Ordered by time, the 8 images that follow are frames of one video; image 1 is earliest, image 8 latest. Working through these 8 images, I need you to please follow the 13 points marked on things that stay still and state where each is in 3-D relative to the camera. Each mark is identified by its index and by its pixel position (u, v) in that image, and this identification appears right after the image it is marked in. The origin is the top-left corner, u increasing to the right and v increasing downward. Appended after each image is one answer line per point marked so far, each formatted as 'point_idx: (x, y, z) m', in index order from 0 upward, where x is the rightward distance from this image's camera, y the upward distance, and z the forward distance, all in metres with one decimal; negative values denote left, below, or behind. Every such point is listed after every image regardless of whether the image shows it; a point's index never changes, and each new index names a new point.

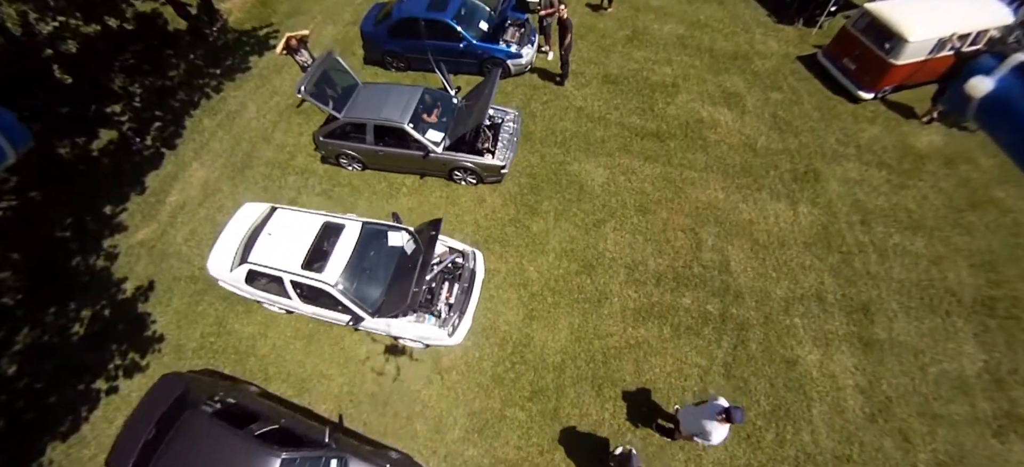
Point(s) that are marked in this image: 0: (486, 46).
0: (-0.8, +5.4, +11.7) m
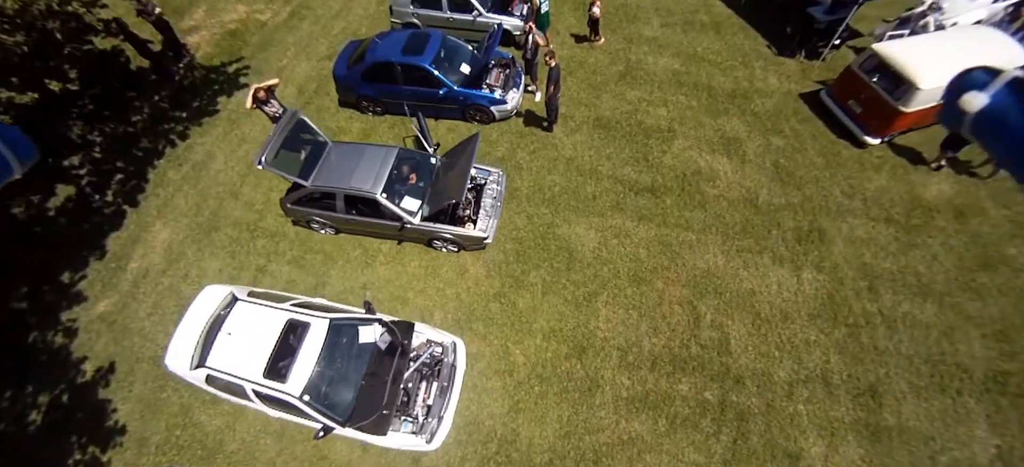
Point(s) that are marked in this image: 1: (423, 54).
0: (-1.2, +3.8, +10.9) m
1: (-2.3, +4.7, +10.8) m
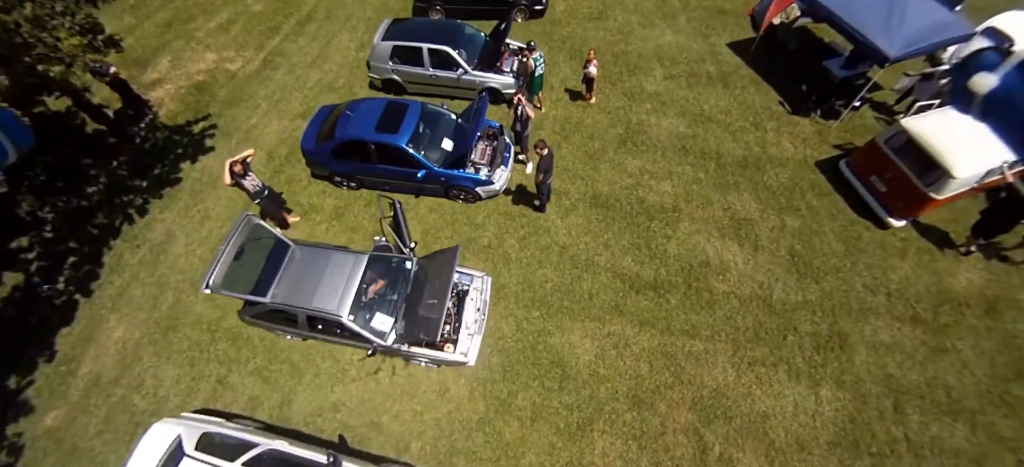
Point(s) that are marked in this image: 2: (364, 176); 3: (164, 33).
0: (-1.5, +1.4, +9.9) m
1: (-2.6, +2.4, +9.7) m
2: (-3.7, +1.4, +10.4) m
3: (-11.7, +6.7, +13.9) m
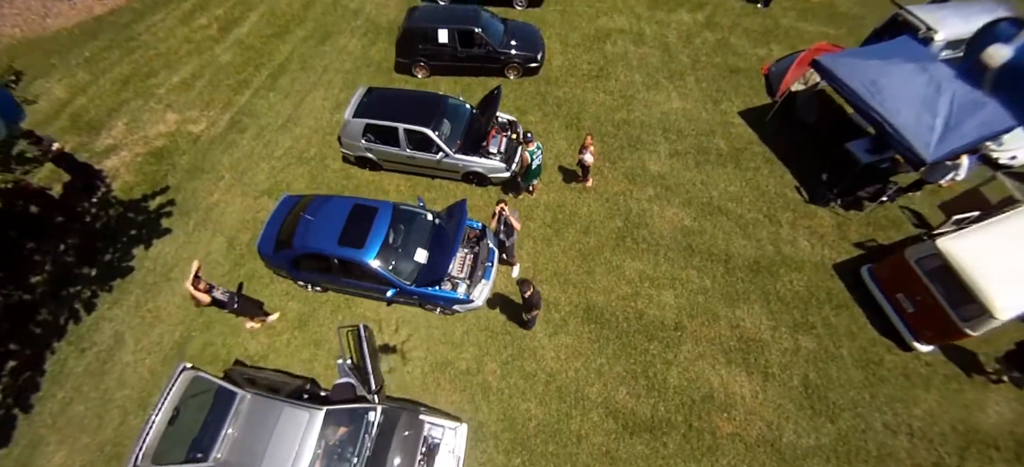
0: (-1.9, -1.2, +8.8) m
1: (-3.0, -0.2, +8.6) m
2: (-4.1, -1.1, +9.3) m
3: (-11.9, +4.4, +12.6) m
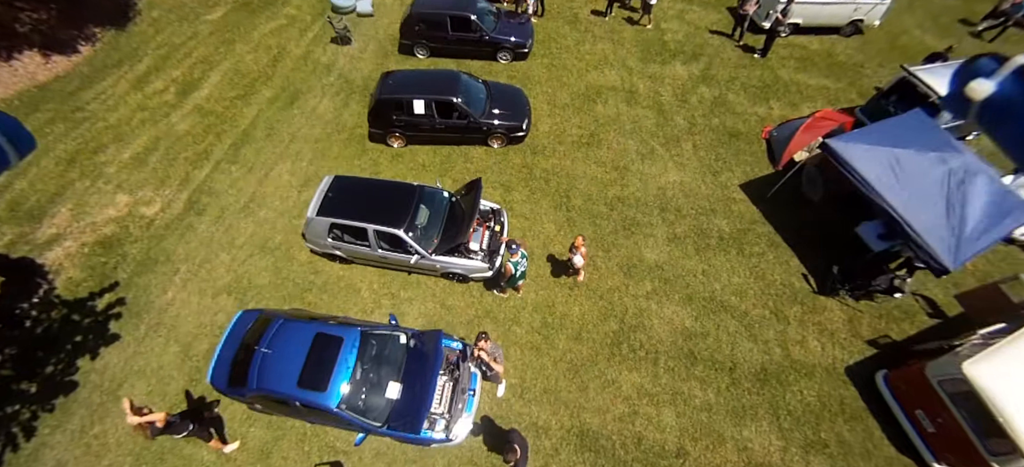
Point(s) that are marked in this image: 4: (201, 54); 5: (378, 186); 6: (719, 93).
0: (-2.2, -3.7, +7.8) m
1: (-3.3, -2.8, +7.6) m
2: (-4.4, -3.7, +8.4) m
3: (-12.4, +1.8, +11.5) m
4: (-10.2, +5.9, +13.6) m
5: (-3.2, +1.1, +9.9) m
6: (+6.9, +4.7, +13.7) m
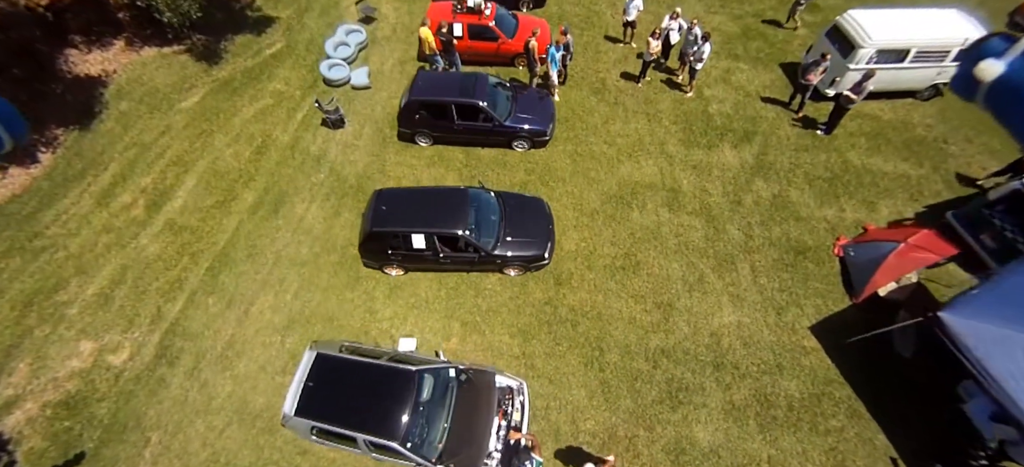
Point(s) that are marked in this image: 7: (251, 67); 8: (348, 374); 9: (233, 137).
0: (-1.8, -7.5, +6.3) m
1: (-2.9, -6.6, +6.1) m
2: (-4.0, -7.5, +6.9) m
3: (-11.9, -2.0, +10.0) m
4: (-9.7, +2.3, +11.9) m
5: (-2.8, -2.6, +8.2) m
6: (+7.4, +1.2, +11.5) m
7: (-8.7, +5.6, +13.8) m
8: (-3.1, -2.6, +8.1) m
9: (-8.4, +2.9, +12.5) m
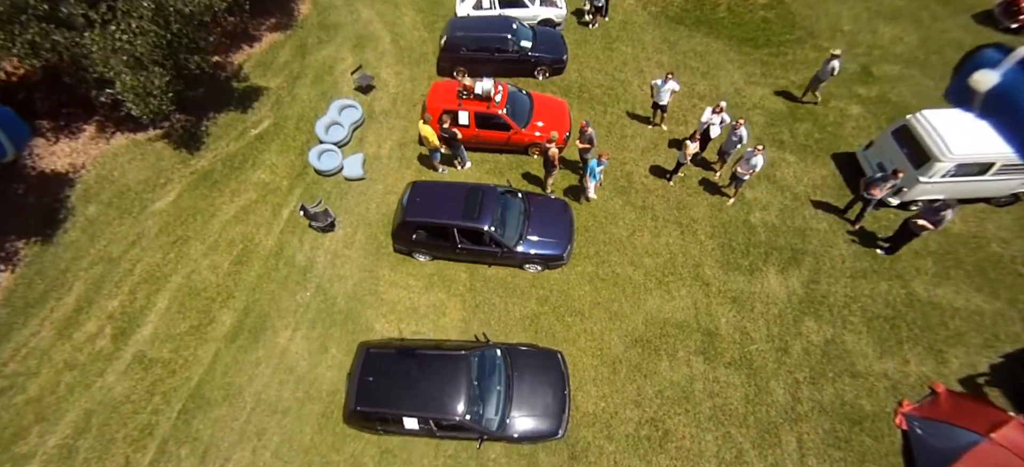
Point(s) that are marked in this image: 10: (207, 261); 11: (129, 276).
0: (-1.8, -11.2, +5.4) m
1: (-3.0, -10.2, +5.2) m
2: (-4.0, -11.0, +6.1) m
3: (-11.8, -5.2, +9.1) m
4: (-9.4, -0.9, +10.7) m
5: (-2.7, -6.1, +7.0) m
6: (+7.6, -2.4, +9.9) m
7: (-8.3, +2.4, +12.4) m
8: (-3.1, -6.2, +7.0) m
9: (-8.1, -0.3, +11.2) m
10: (-8.1, -0.7, +11.0) m
11: (-9.7, -1.1, +10.5) m
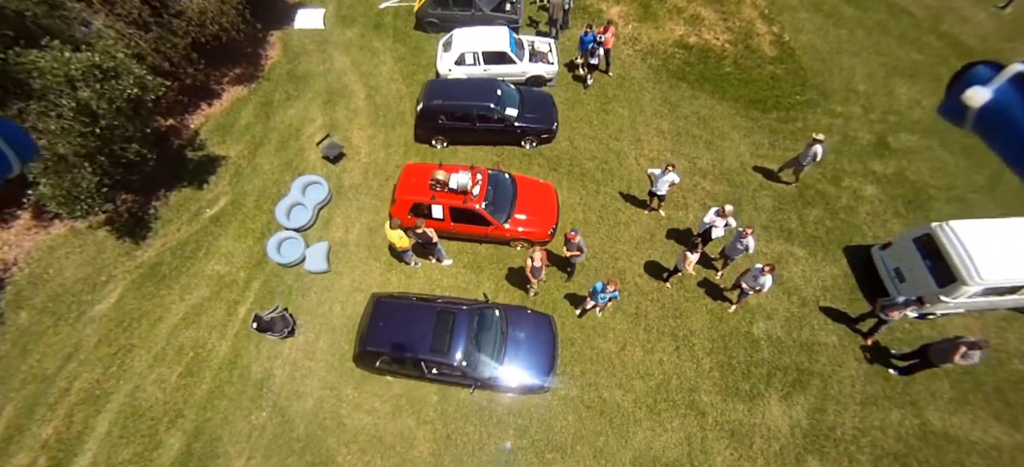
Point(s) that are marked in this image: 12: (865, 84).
0: (-2.5, -14.1, +4.9) m
1: (-3.6, -13.2, +4.6) m
2: (-4.7, -14.0, +5.6) m
3: (-12.4, -7.9, +8.3) m
4: (-10.0, -3.5, +9.7) m
5: (-3.3, -9.0, +6.3) m
6: (+7.0, -5.3, +9.0) m
7: (-8.8, -0.2, +11.2) m
8: (-3.7, -9.1, +6.3) m
9: (-8.7, -2.9, +10.1) m
10: (-8.6, -3.4, +10.0) m
11: (-10.3, -3.7, +9.5) m
12: (+12.1, +5.1, +14.1) m
